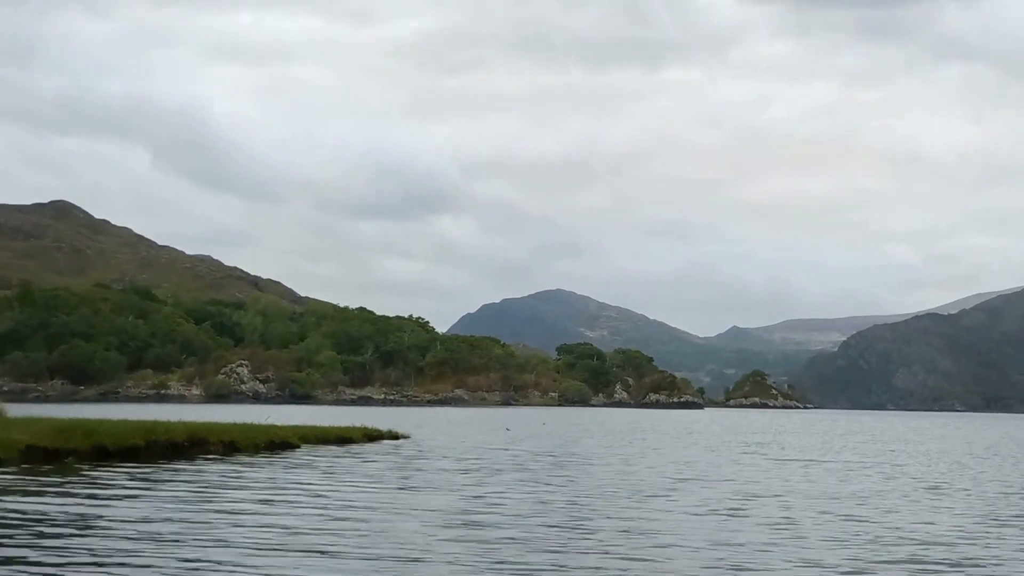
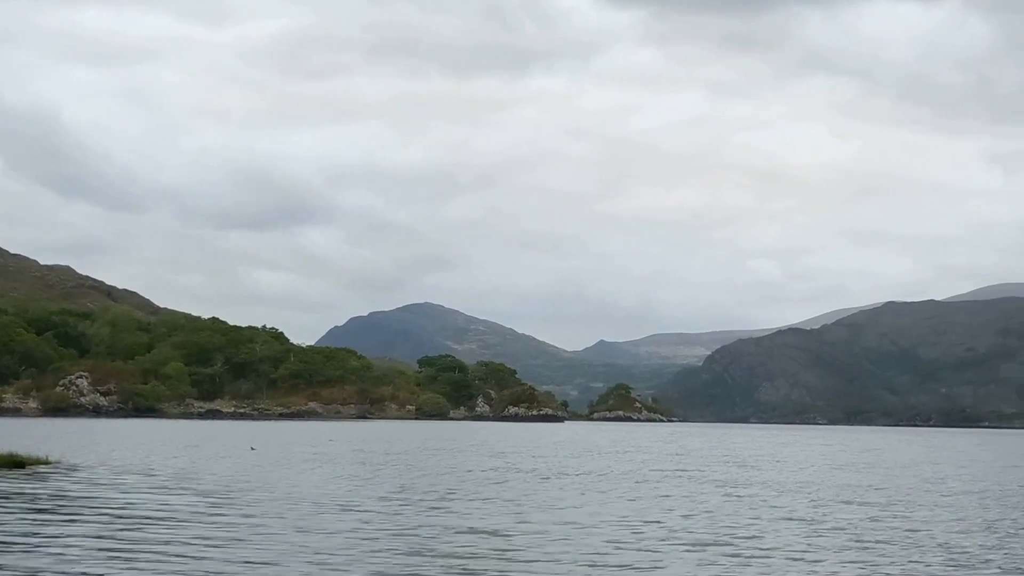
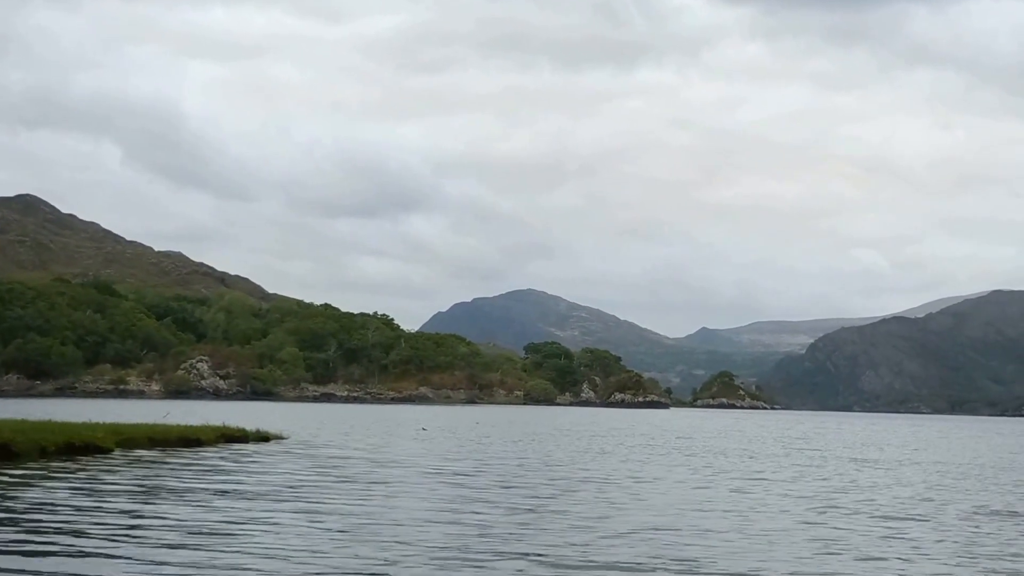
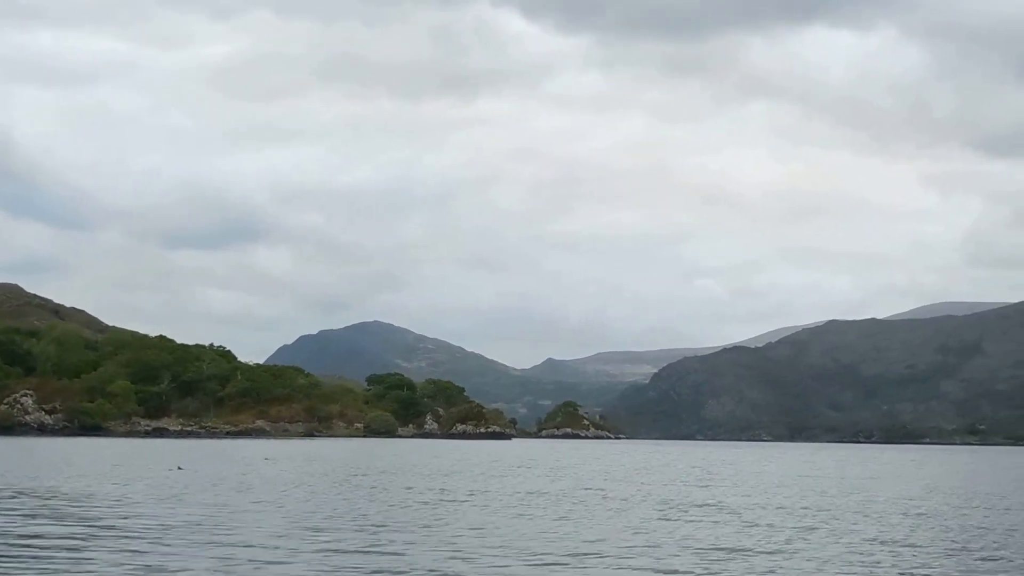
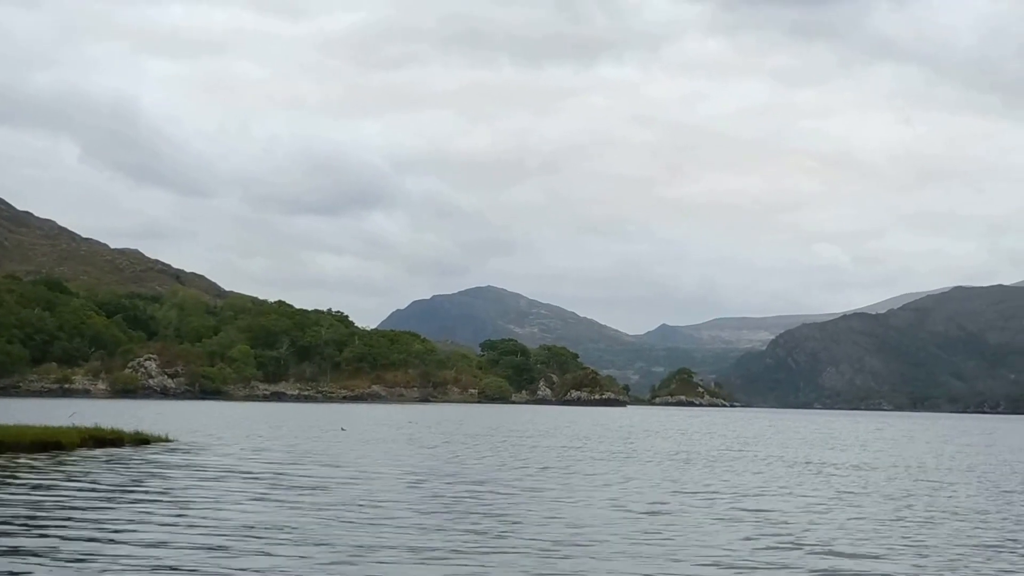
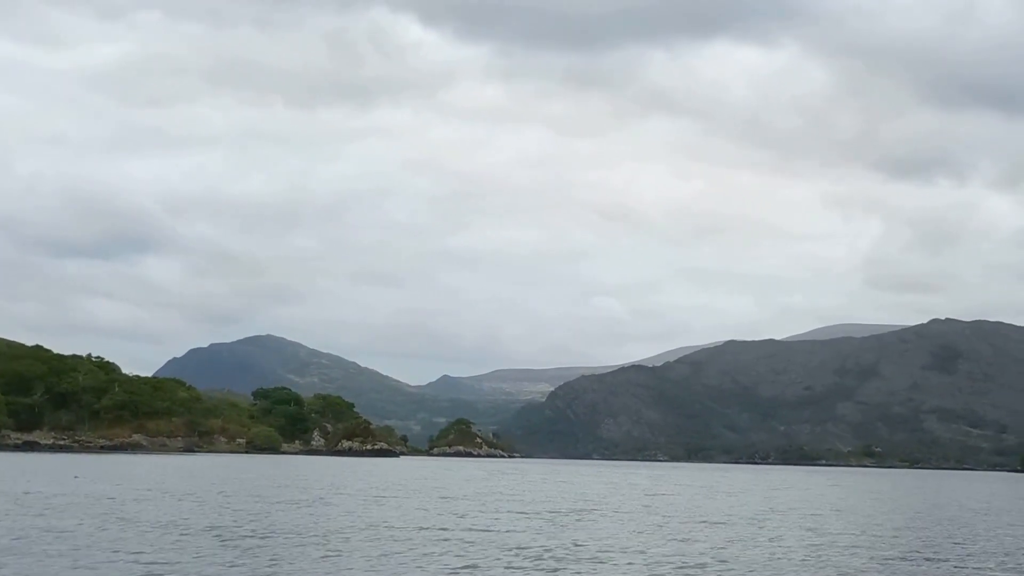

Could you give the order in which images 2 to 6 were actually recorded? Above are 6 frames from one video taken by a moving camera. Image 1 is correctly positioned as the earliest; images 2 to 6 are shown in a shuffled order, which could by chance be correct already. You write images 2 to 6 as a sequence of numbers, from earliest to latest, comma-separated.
3, 5, 2, 4, 6
